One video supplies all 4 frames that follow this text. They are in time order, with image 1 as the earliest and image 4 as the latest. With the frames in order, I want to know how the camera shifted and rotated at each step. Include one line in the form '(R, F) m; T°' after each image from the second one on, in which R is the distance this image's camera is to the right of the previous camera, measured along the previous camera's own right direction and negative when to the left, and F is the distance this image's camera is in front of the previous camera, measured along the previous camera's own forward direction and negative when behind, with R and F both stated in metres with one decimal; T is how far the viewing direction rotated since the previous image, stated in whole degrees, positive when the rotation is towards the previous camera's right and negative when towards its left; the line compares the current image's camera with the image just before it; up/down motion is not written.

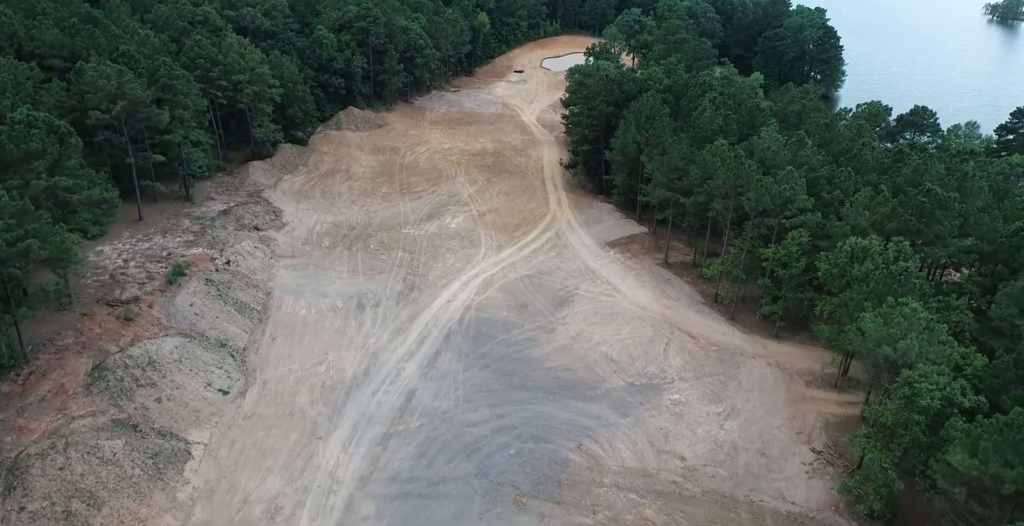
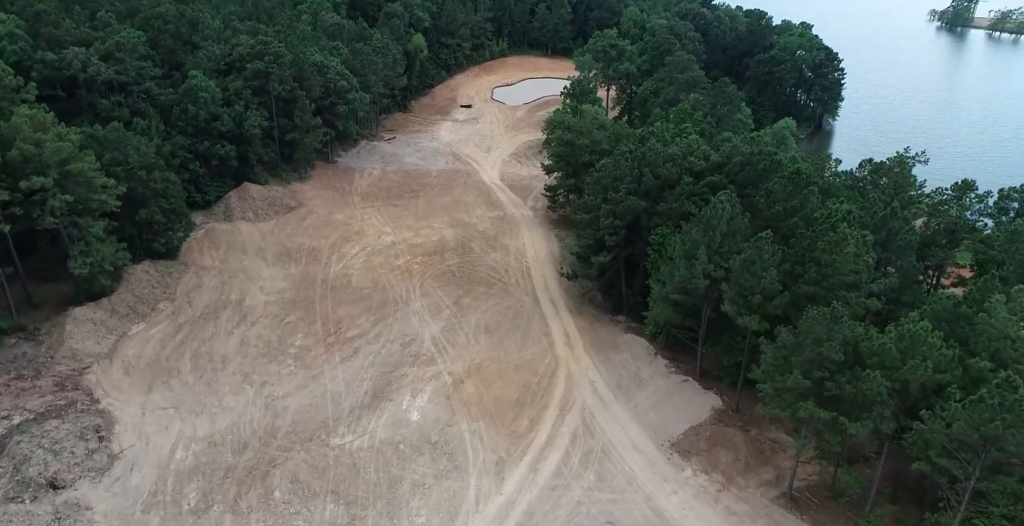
(-3.2, +22.4) m; +6°
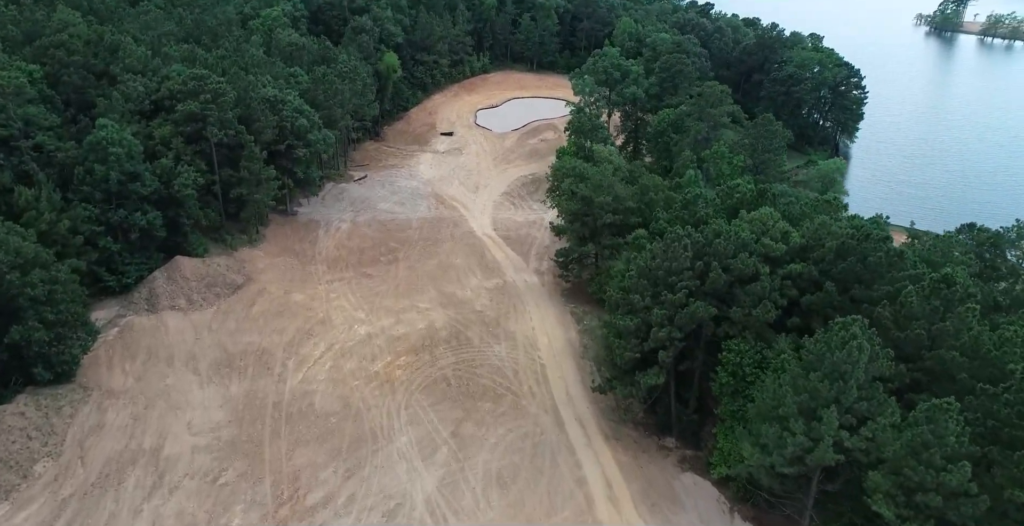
(-2.0, +11.7) m; +2°
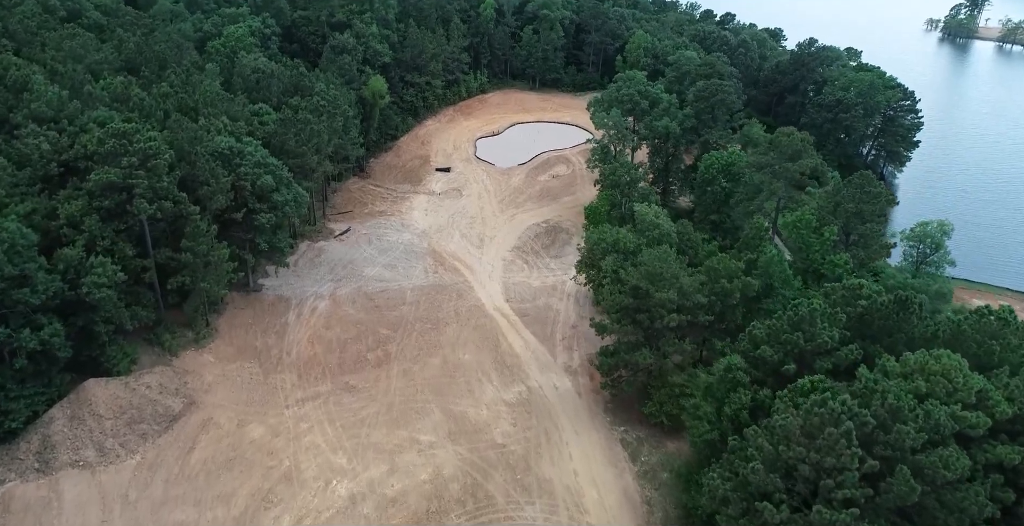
(-2.1, +11.8) m; +1°
